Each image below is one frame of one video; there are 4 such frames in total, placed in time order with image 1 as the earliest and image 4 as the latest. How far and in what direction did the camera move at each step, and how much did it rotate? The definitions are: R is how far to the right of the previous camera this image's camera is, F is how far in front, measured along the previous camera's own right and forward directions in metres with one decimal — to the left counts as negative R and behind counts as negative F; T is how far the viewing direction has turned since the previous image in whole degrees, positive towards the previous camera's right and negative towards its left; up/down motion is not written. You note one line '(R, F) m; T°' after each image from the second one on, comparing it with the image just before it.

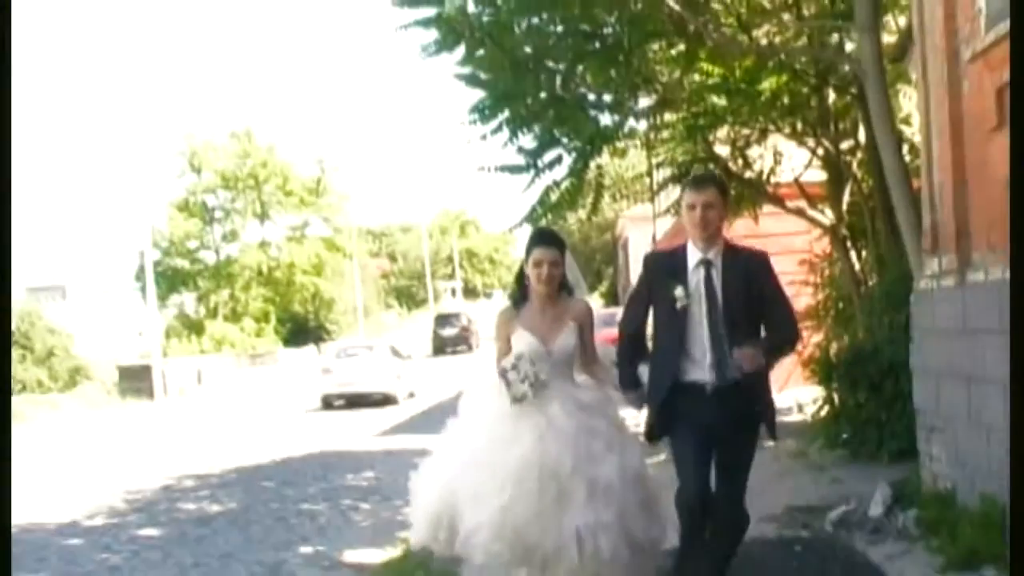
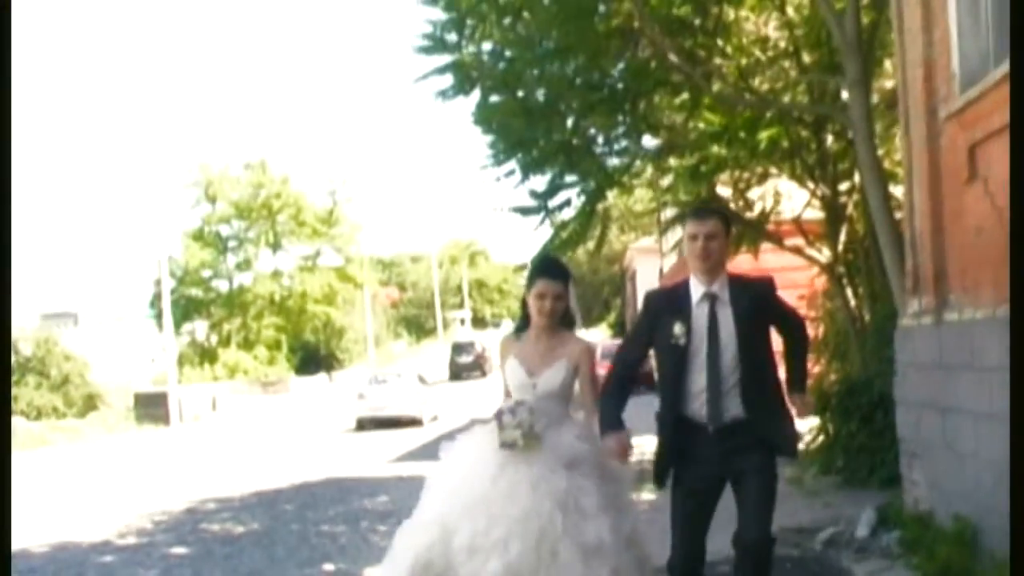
(0.0, -0.6) m; 0°
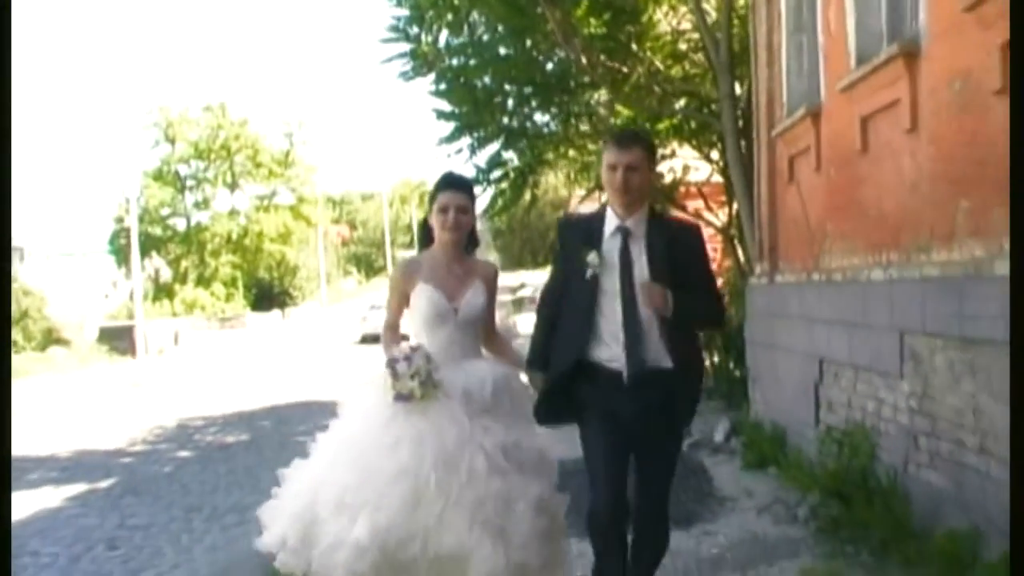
(0.0, -2.6) m; +2°
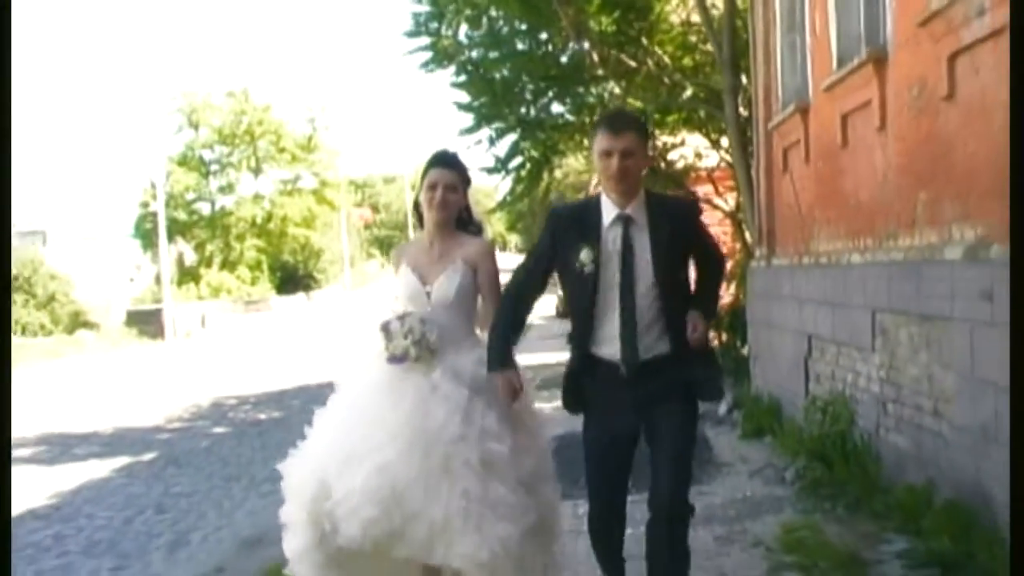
(+0.1, -0.7) m; -1°
